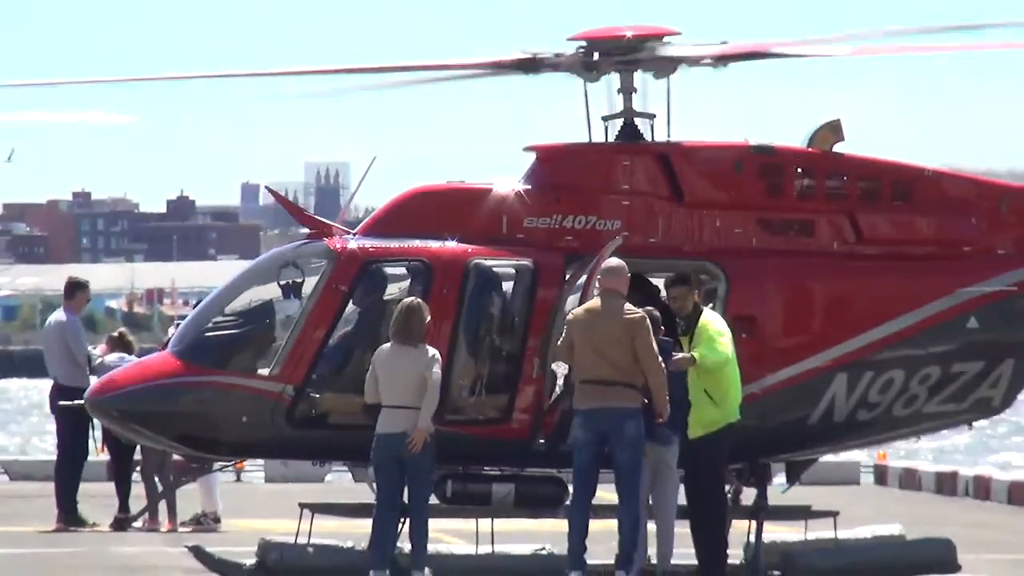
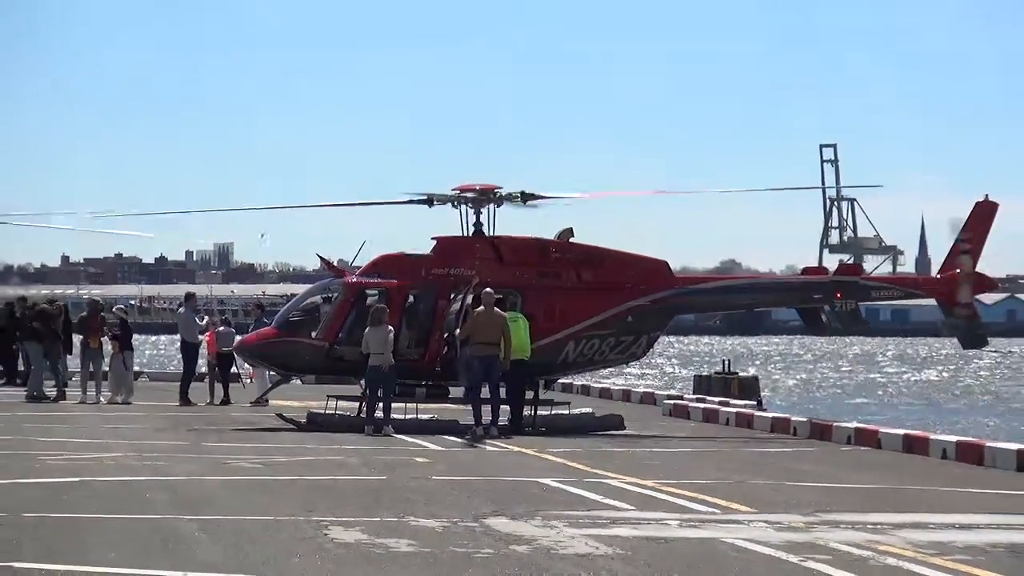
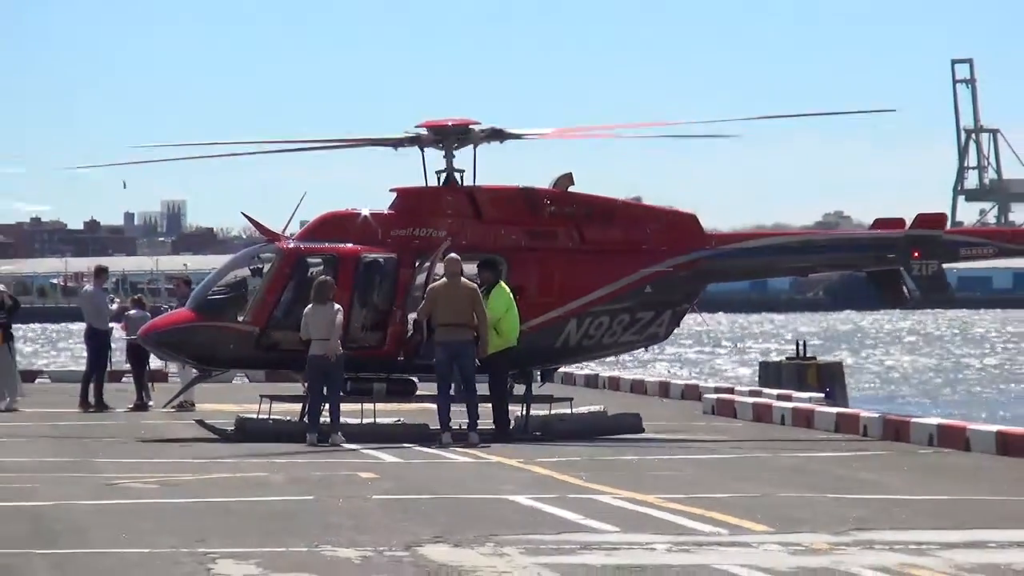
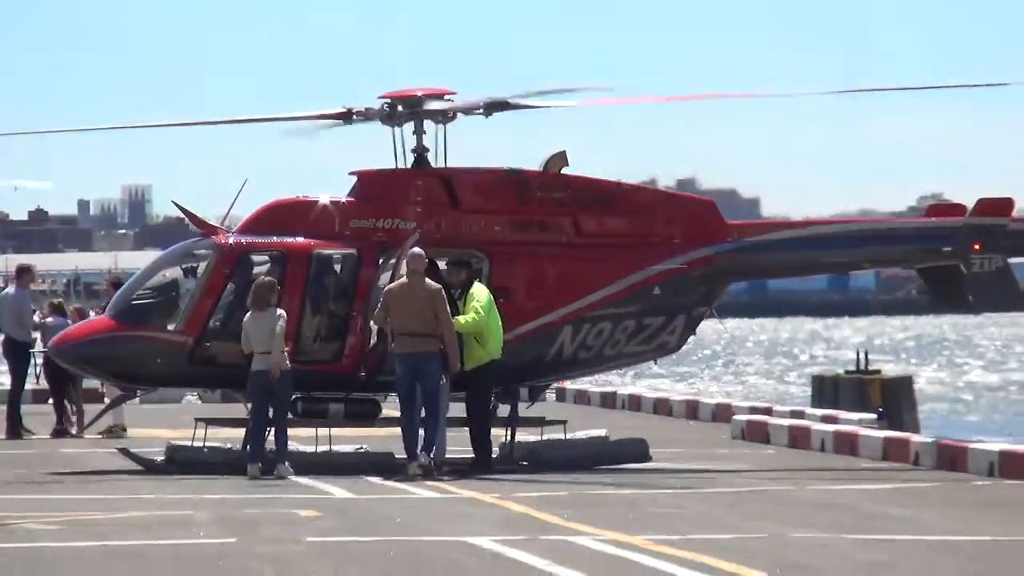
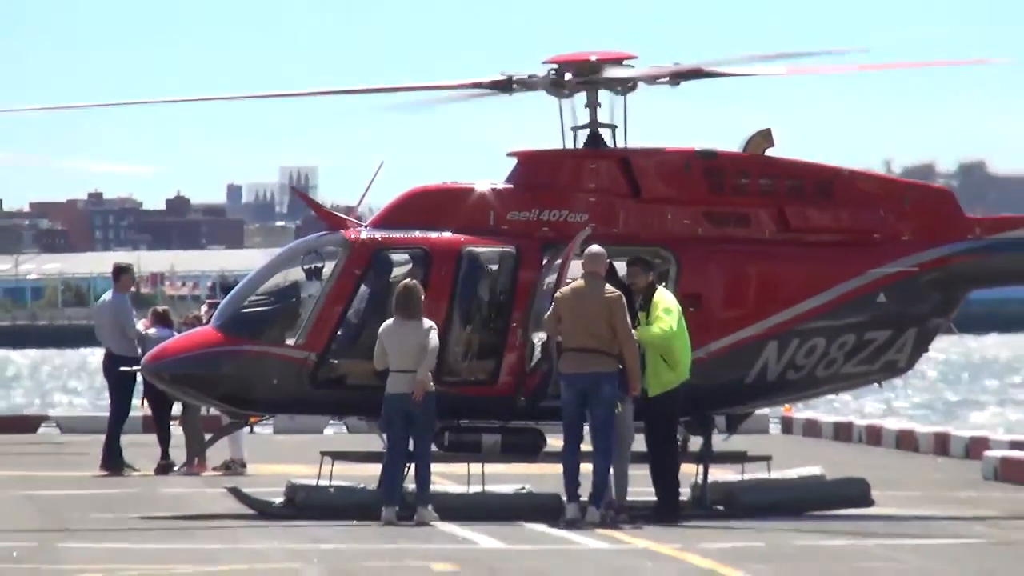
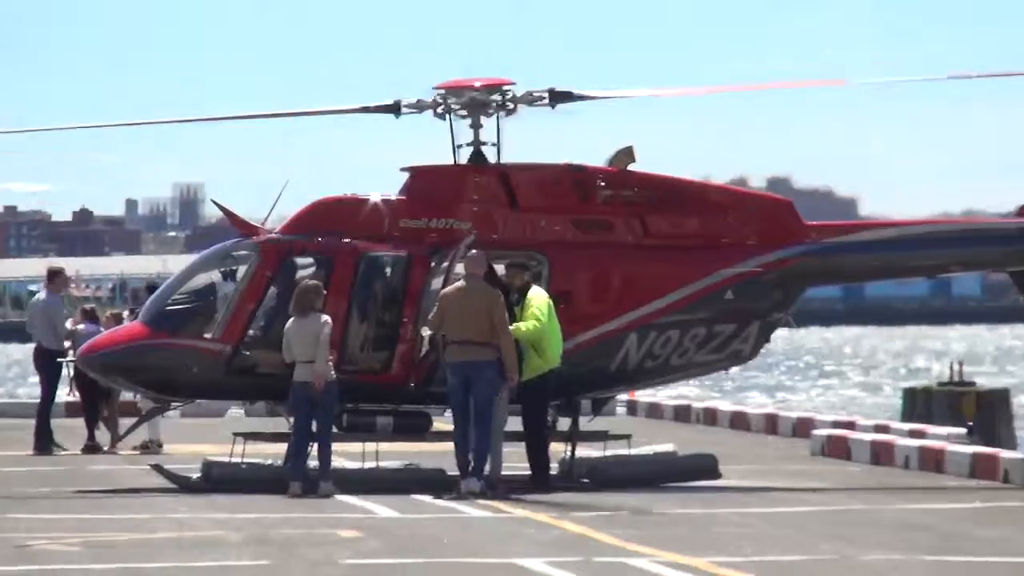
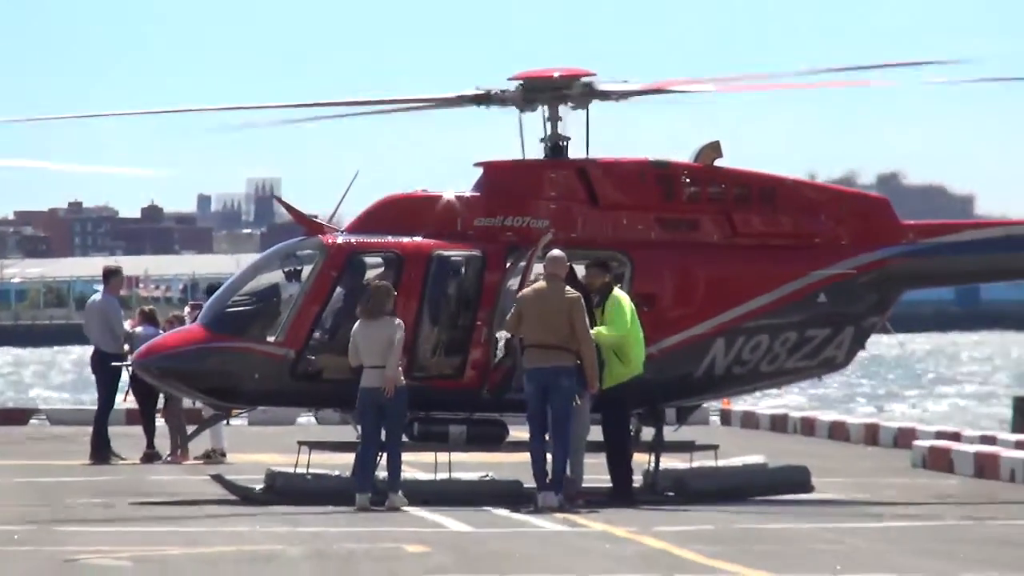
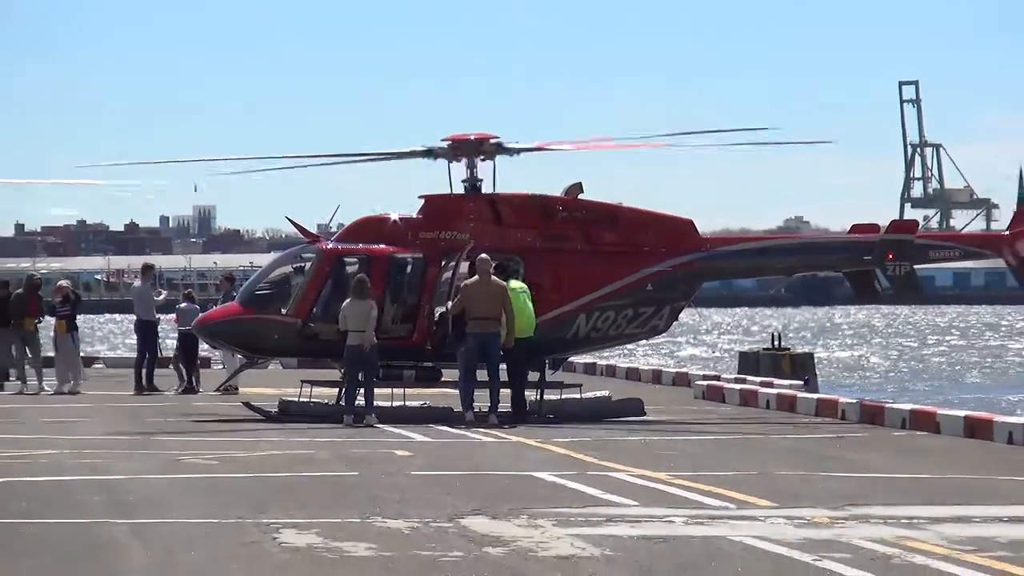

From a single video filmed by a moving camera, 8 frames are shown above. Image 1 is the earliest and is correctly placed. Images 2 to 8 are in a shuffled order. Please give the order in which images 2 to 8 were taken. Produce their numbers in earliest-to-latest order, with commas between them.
5, 7, 6, 4, 3, 8, 2
